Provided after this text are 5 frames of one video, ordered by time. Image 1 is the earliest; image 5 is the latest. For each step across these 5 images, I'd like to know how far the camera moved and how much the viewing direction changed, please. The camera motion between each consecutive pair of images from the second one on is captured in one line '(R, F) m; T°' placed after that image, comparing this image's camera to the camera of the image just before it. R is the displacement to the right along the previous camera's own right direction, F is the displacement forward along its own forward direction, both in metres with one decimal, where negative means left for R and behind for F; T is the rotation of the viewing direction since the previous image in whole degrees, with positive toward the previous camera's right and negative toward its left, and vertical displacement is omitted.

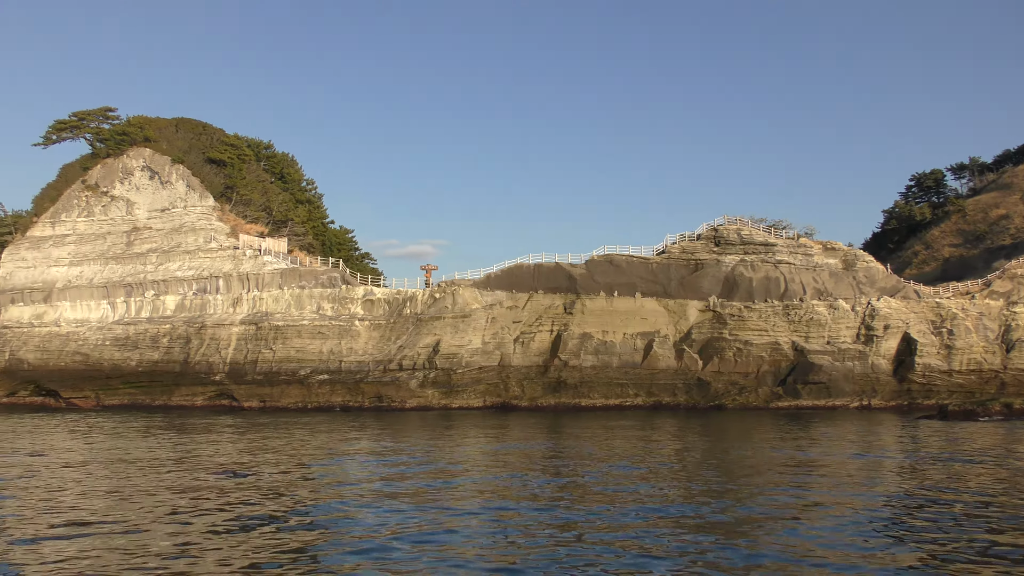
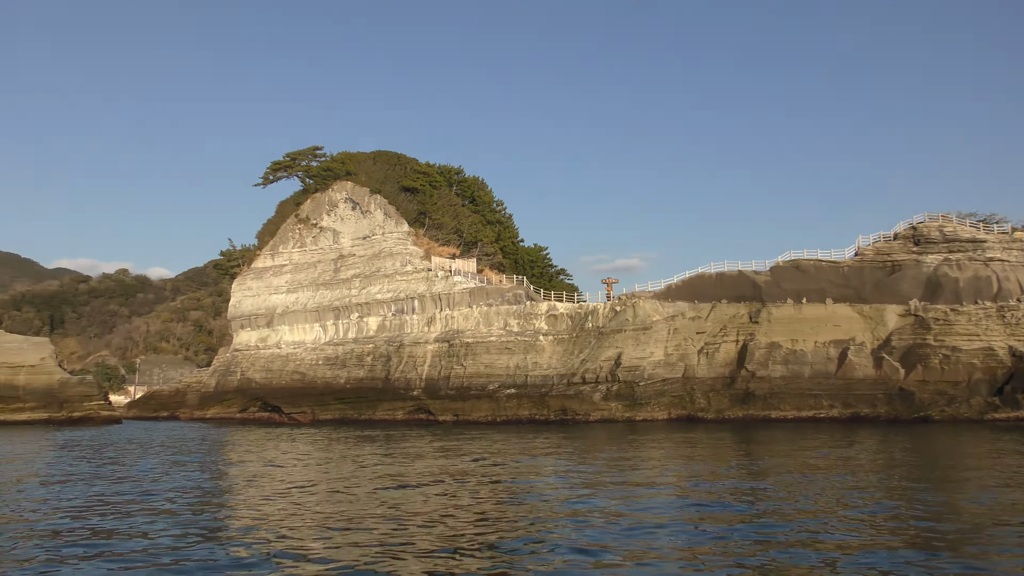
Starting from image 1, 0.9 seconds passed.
(-1.1, -0.1) m; -9°
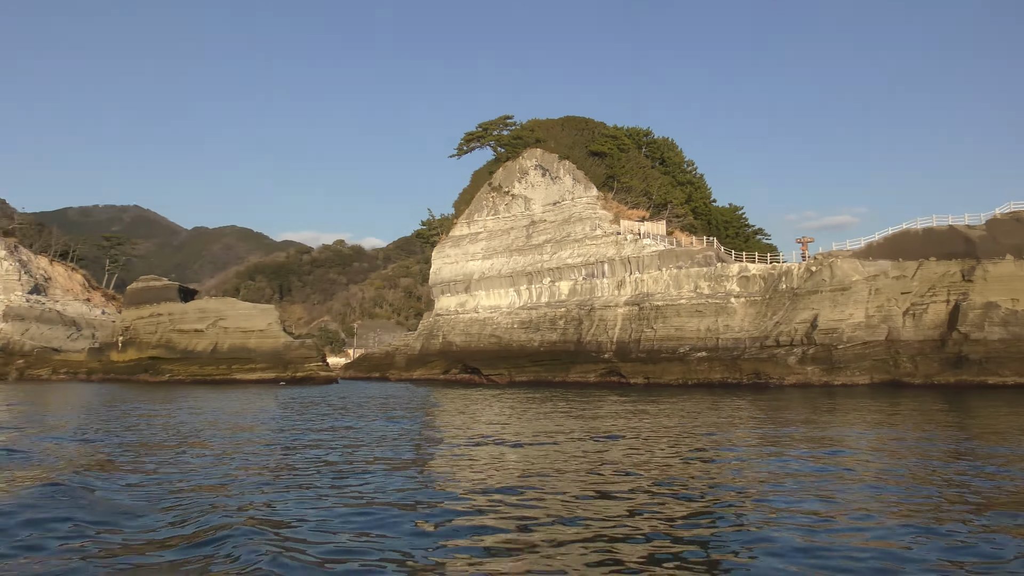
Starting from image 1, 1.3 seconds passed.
(-1.4, -0.3) m; -8°
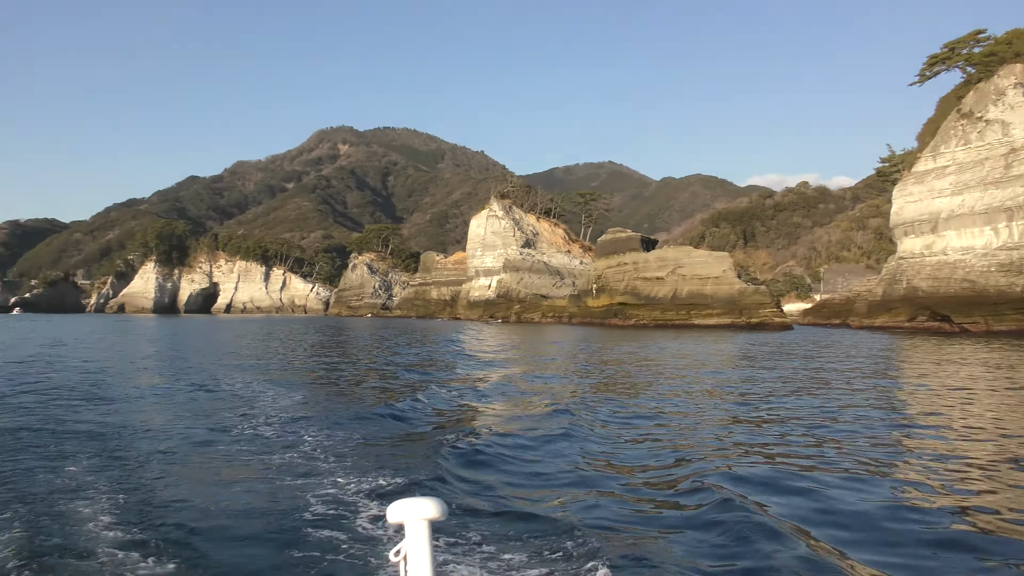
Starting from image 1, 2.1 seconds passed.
(+1.7, -2.7) m; -45°
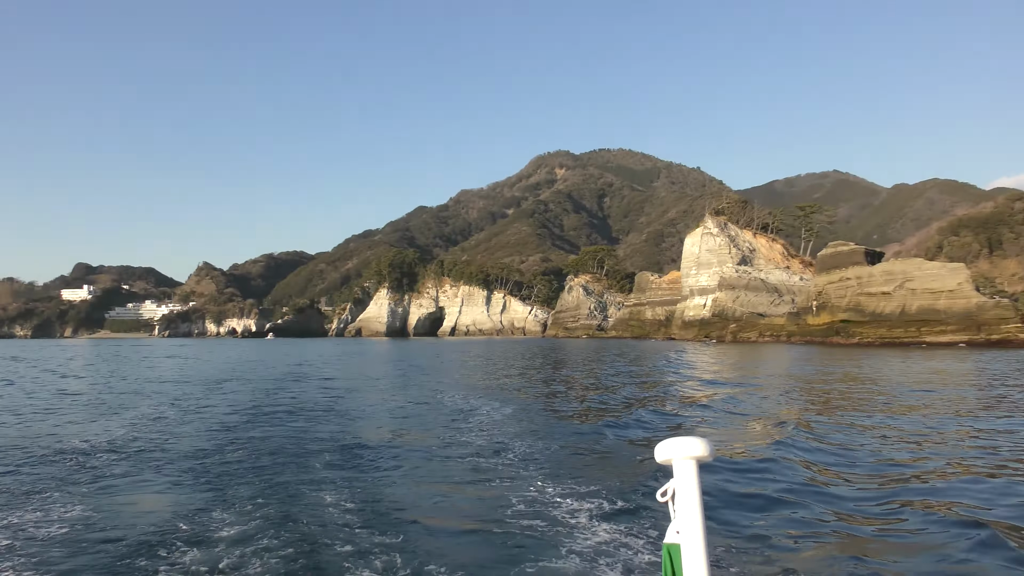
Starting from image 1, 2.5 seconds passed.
(+1.0, -3.5) m; -21°
